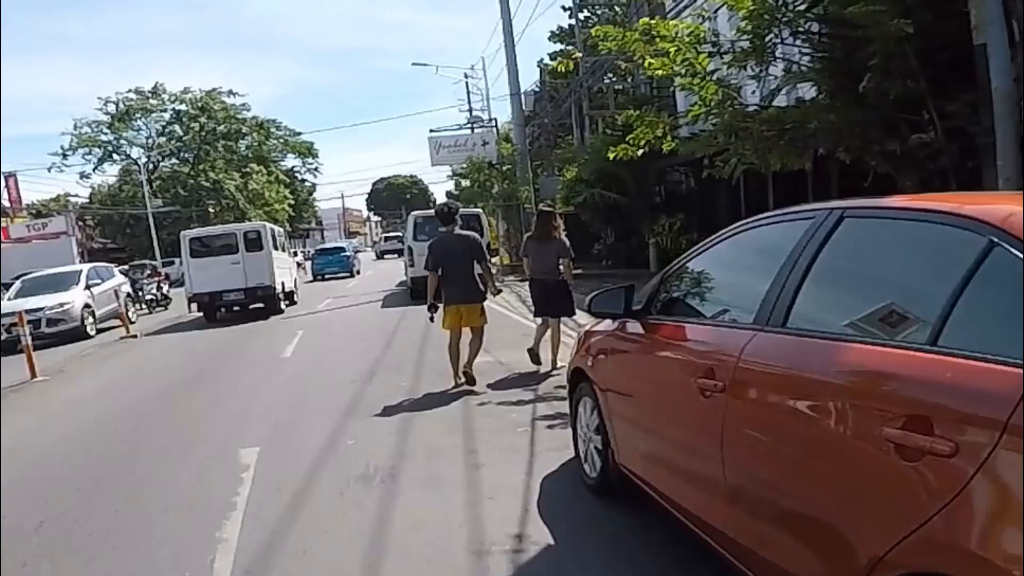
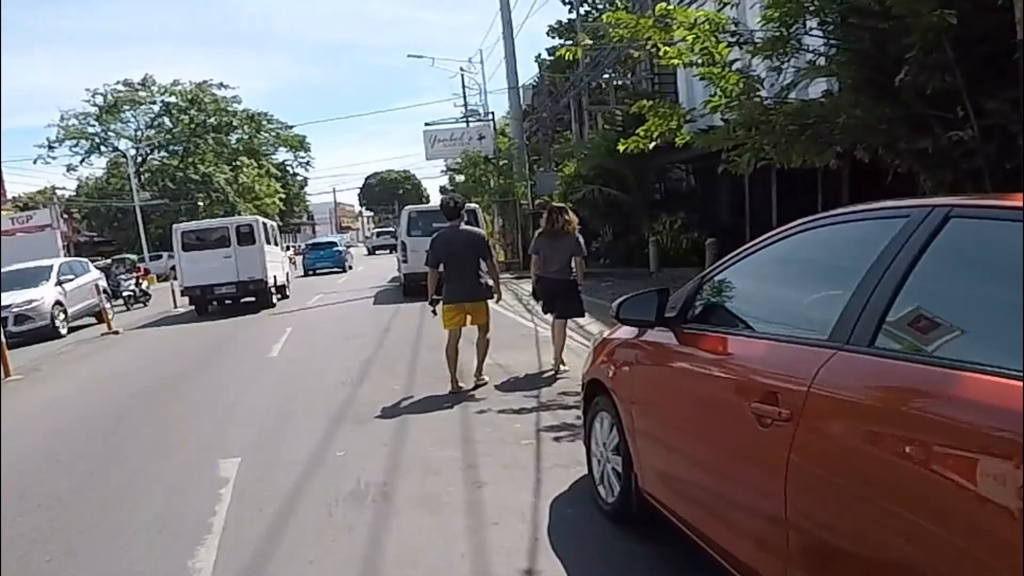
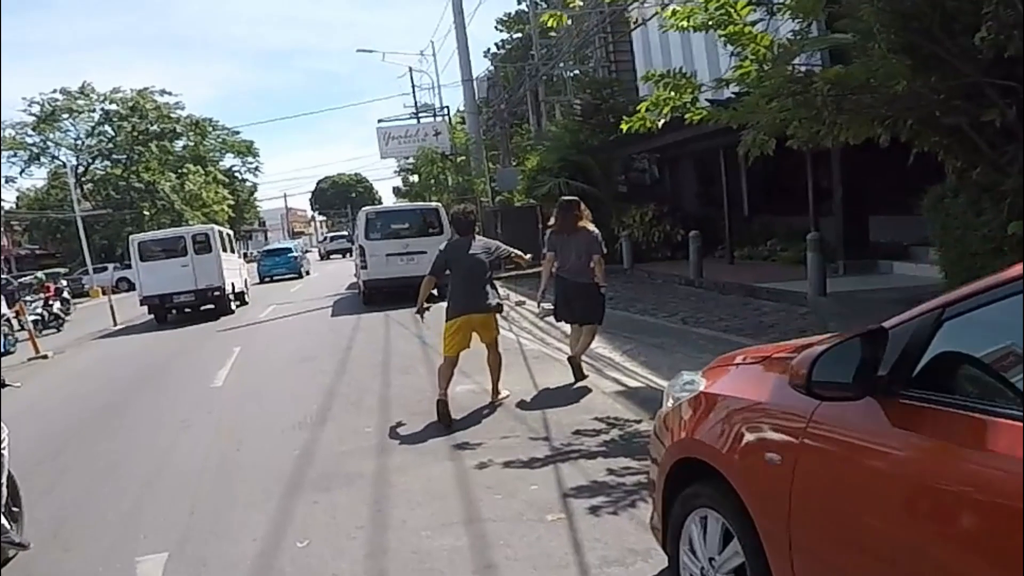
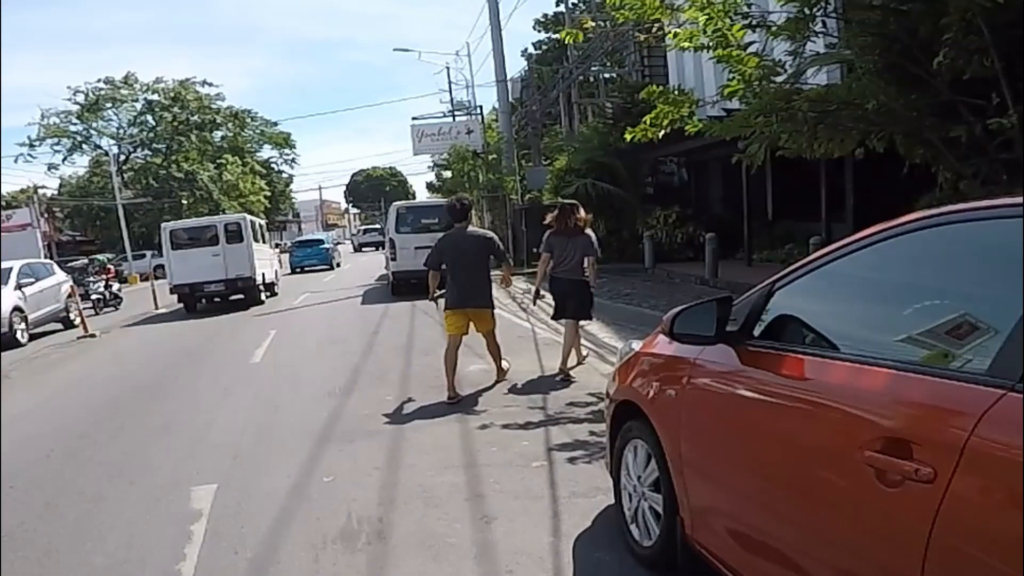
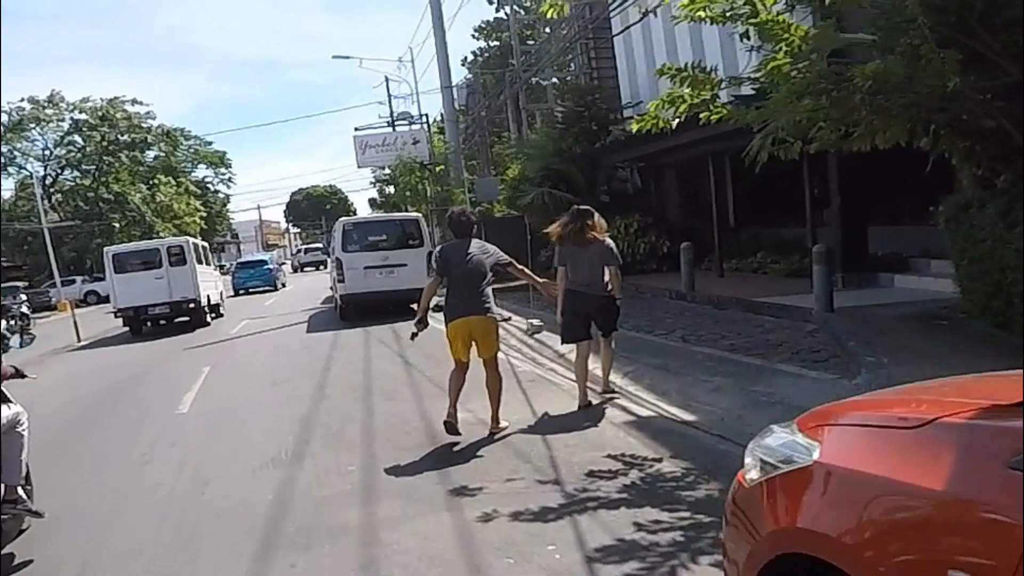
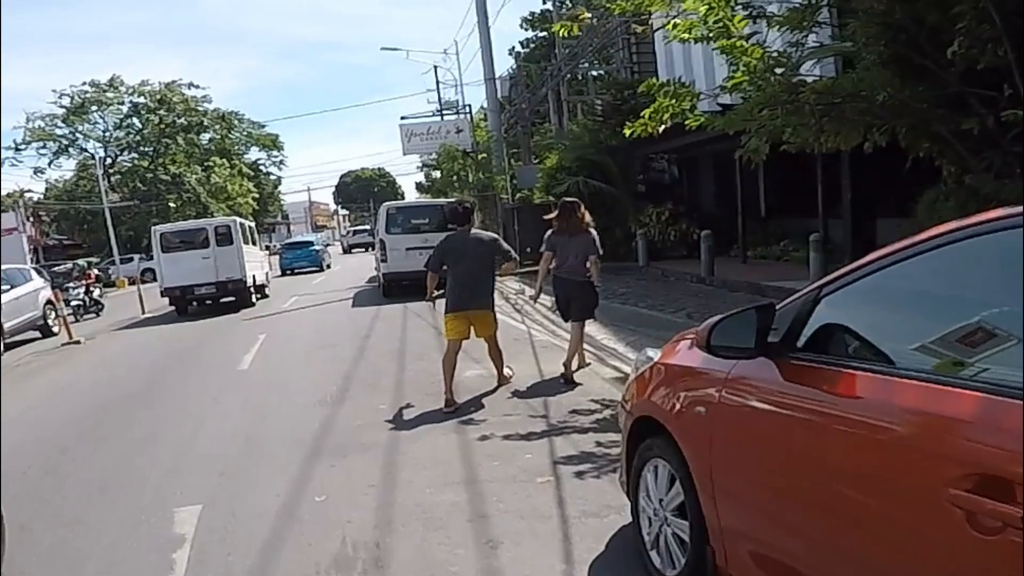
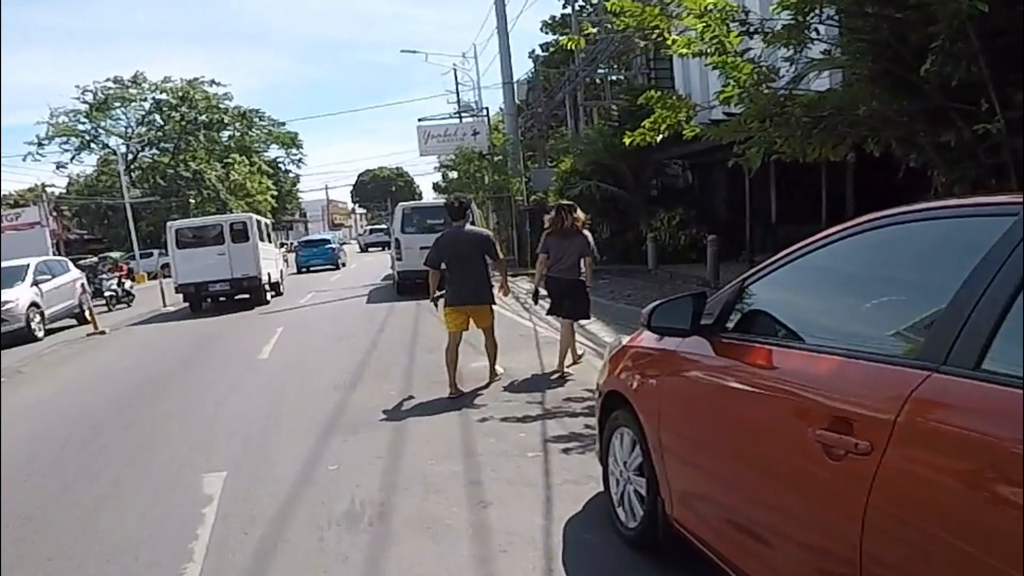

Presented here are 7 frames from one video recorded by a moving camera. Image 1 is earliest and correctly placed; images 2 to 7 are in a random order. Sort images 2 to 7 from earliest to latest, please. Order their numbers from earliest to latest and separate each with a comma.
2, 7, 4, 6, 3, 5
